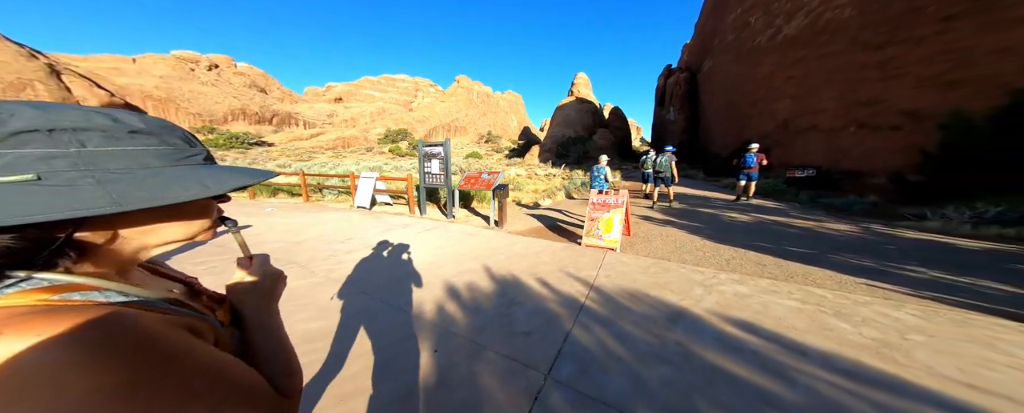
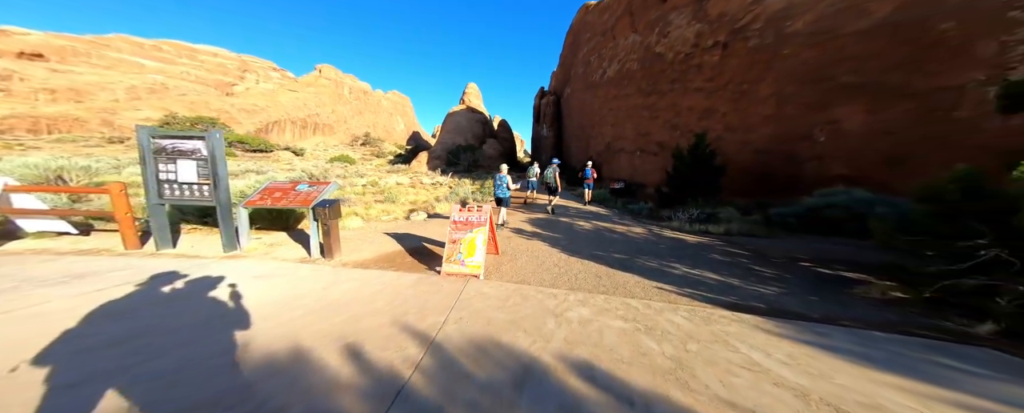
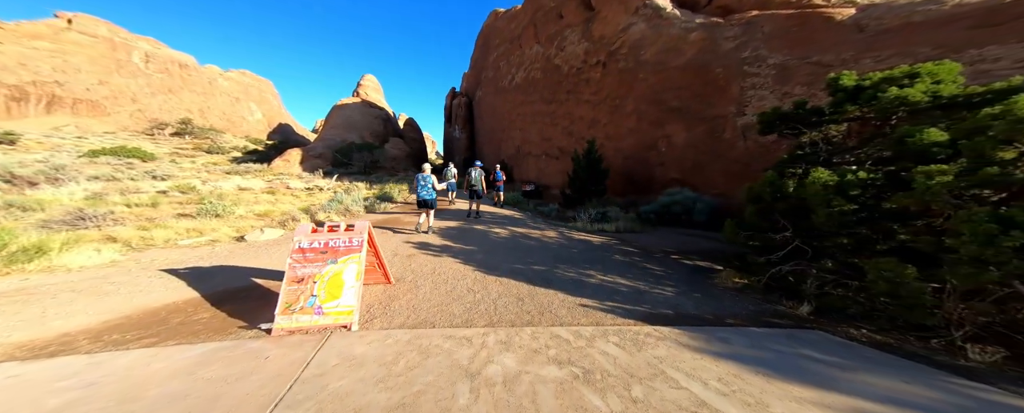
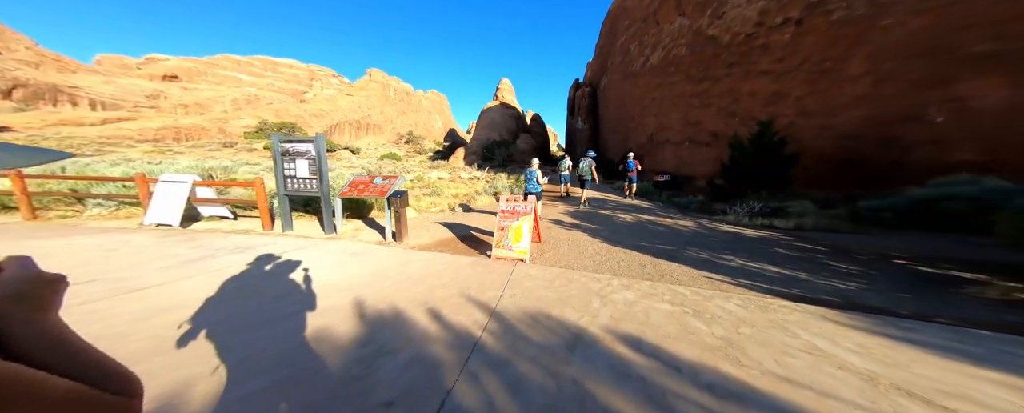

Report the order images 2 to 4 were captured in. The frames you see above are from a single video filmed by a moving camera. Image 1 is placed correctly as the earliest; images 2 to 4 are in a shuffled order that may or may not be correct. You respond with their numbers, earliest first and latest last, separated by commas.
4, 2, 3
